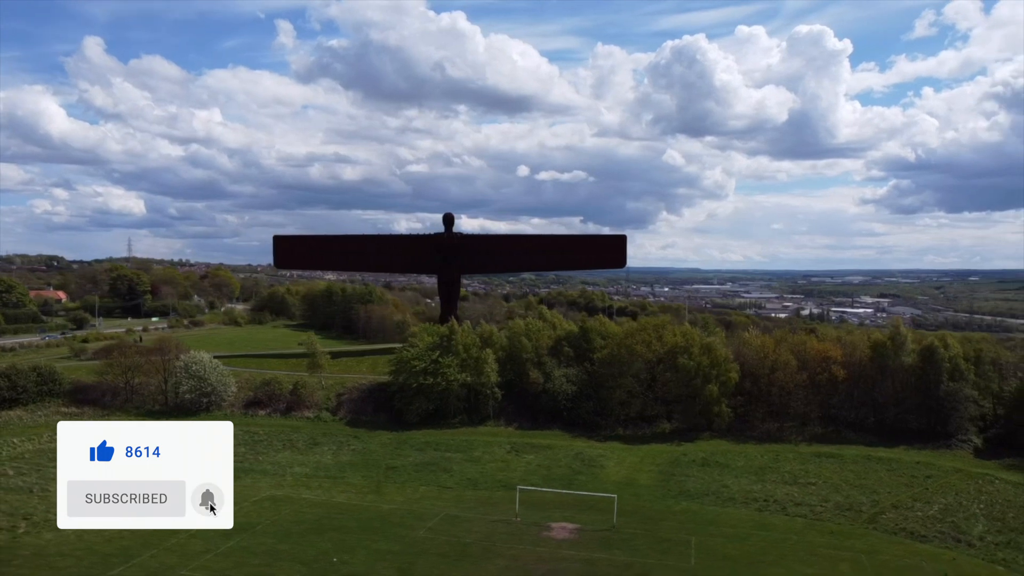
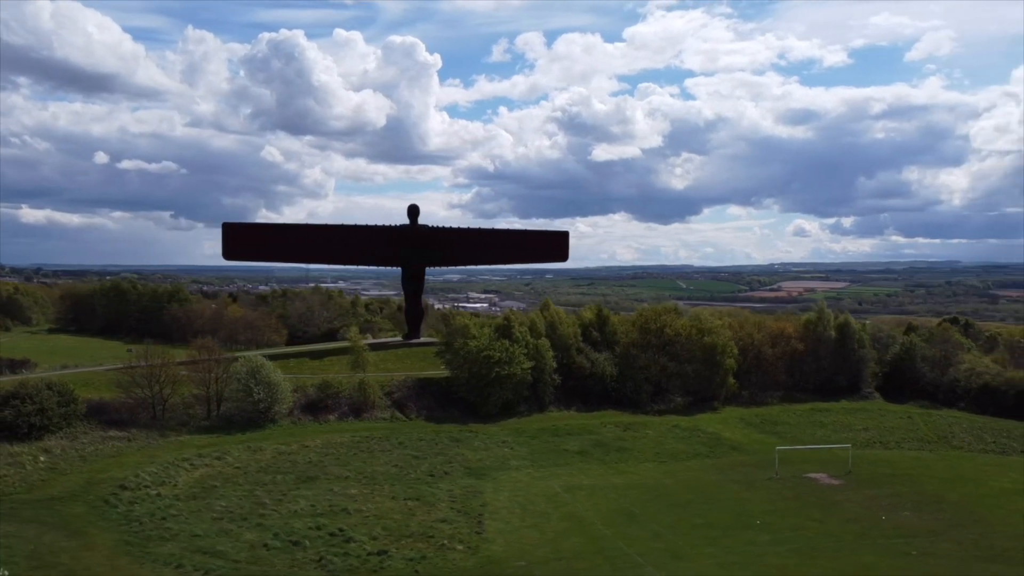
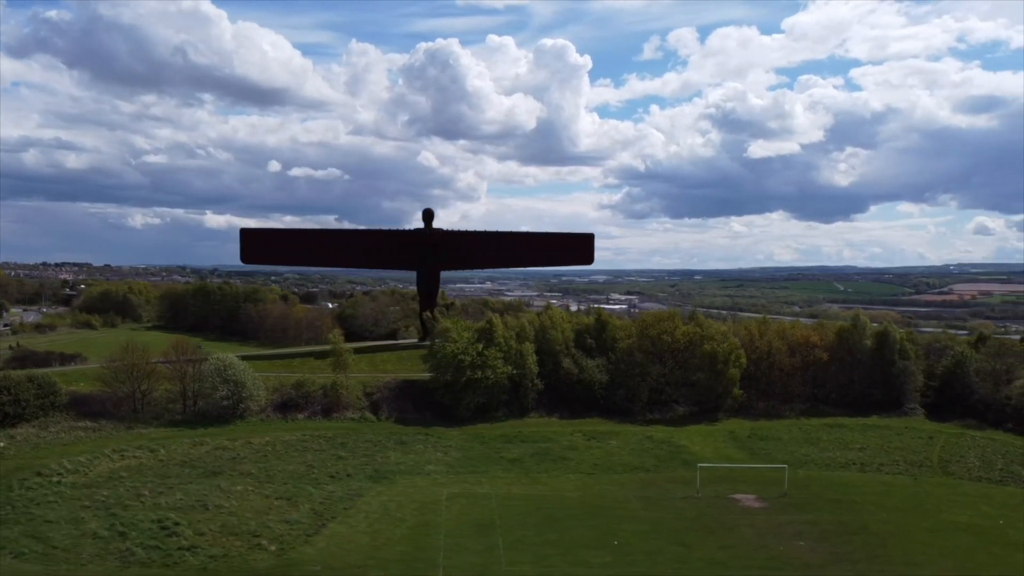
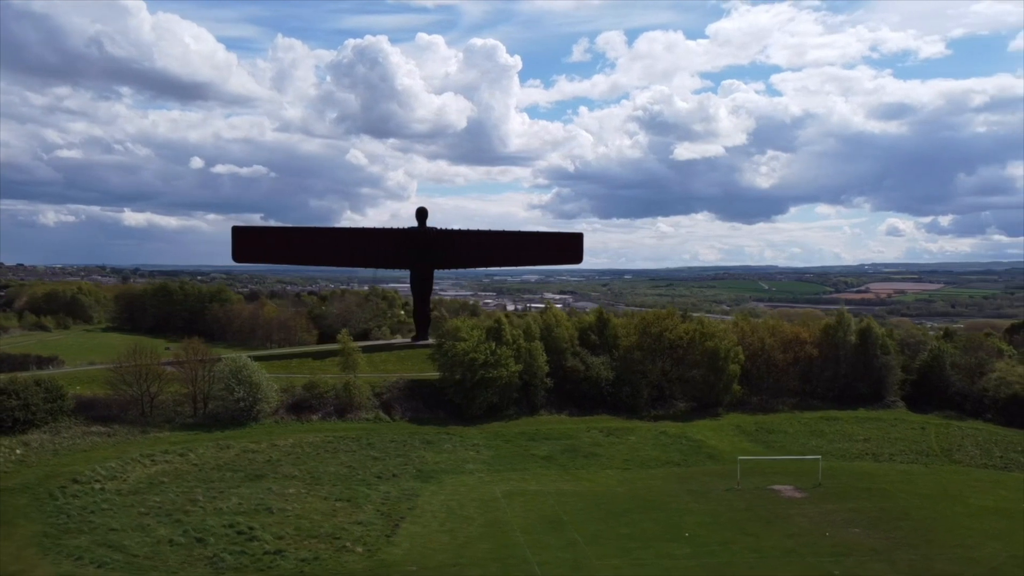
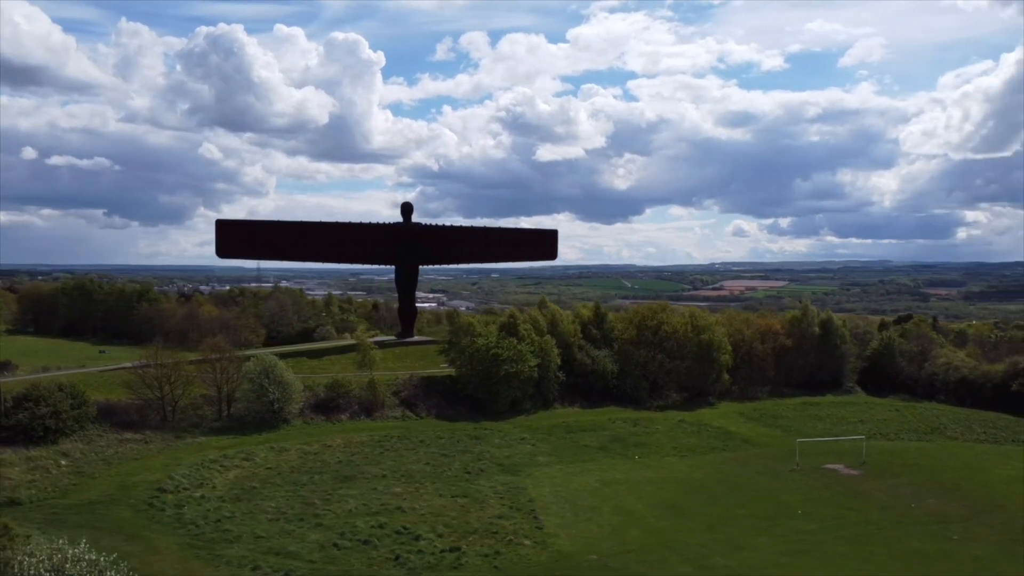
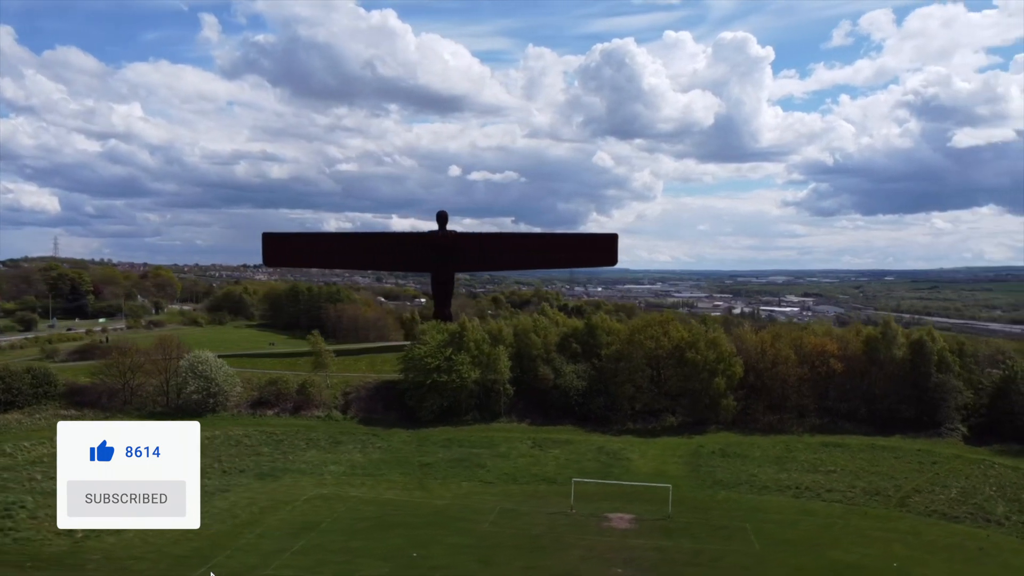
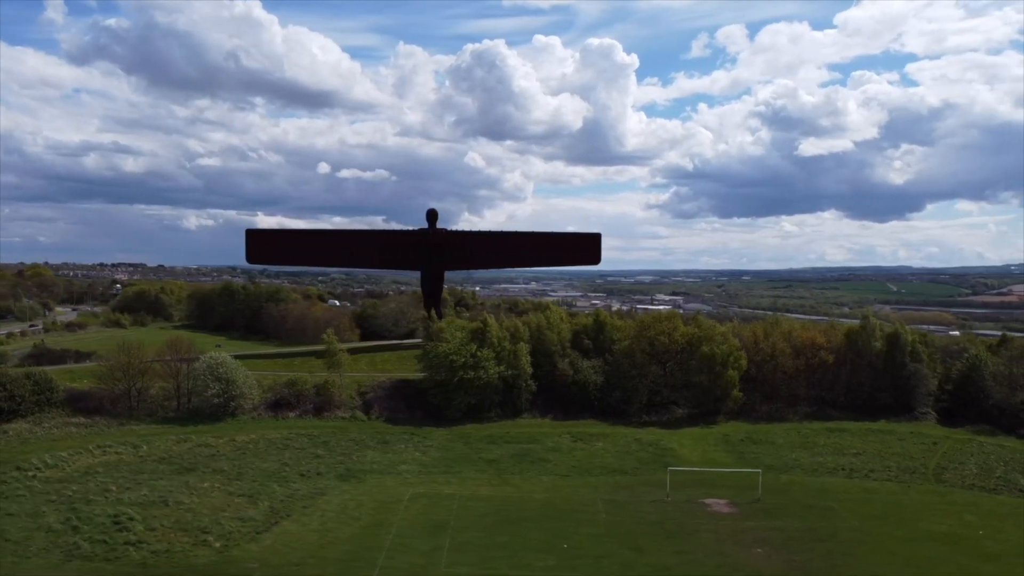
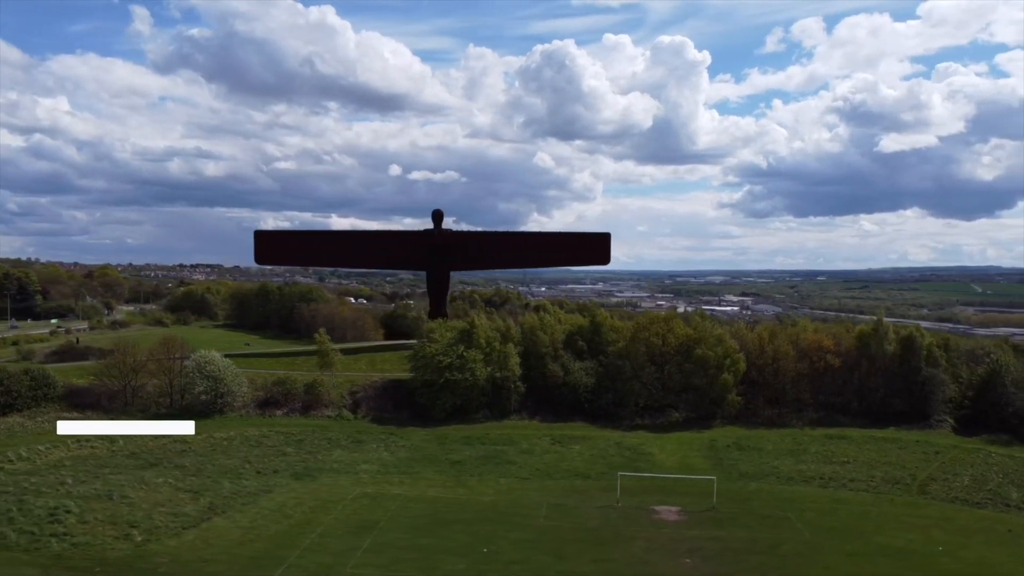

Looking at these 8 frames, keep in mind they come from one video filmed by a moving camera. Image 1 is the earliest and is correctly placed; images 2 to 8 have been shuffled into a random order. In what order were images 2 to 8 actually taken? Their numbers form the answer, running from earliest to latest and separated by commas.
6, 8, 7, 3, 4, 2, 5
